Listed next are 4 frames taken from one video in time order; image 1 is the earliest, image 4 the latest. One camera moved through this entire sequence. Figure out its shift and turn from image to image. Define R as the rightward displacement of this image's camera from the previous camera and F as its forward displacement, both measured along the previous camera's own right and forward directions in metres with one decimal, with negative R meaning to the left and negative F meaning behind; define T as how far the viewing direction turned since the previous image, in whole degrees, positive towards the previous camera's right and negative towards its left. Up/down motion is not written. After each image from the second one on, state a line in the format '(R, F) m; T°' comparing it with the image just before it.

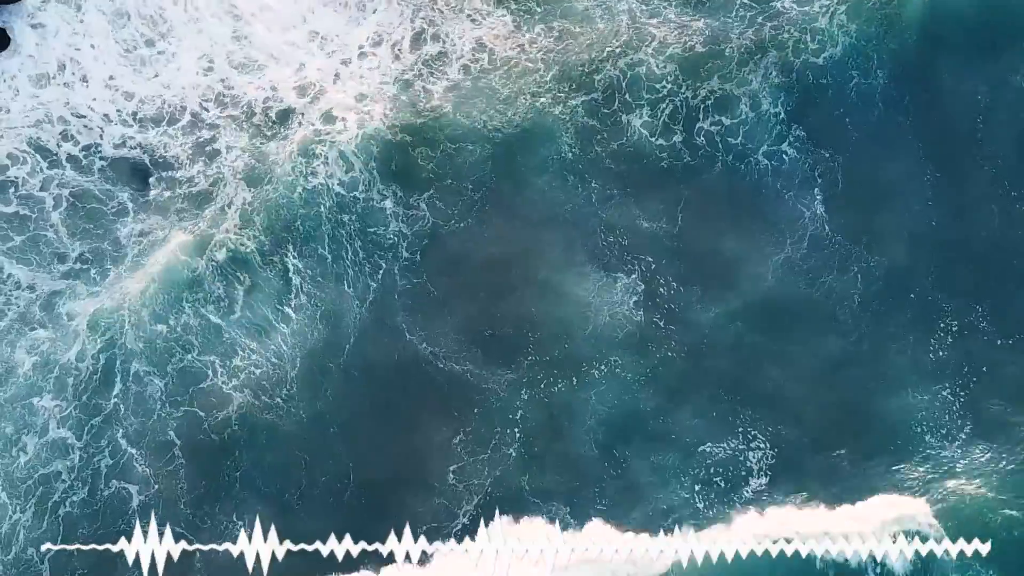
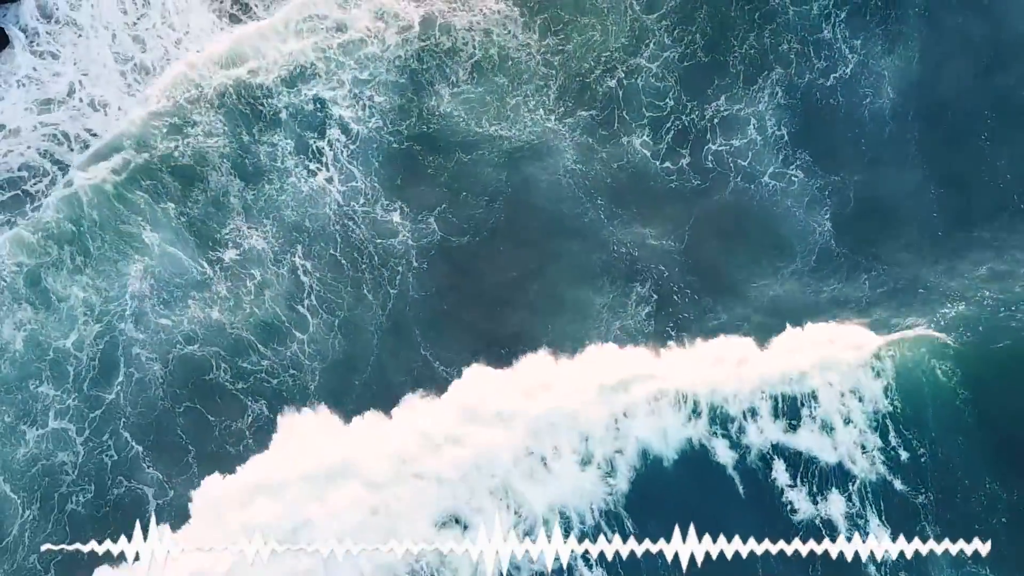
(-0.3, -0.5) m; 0°
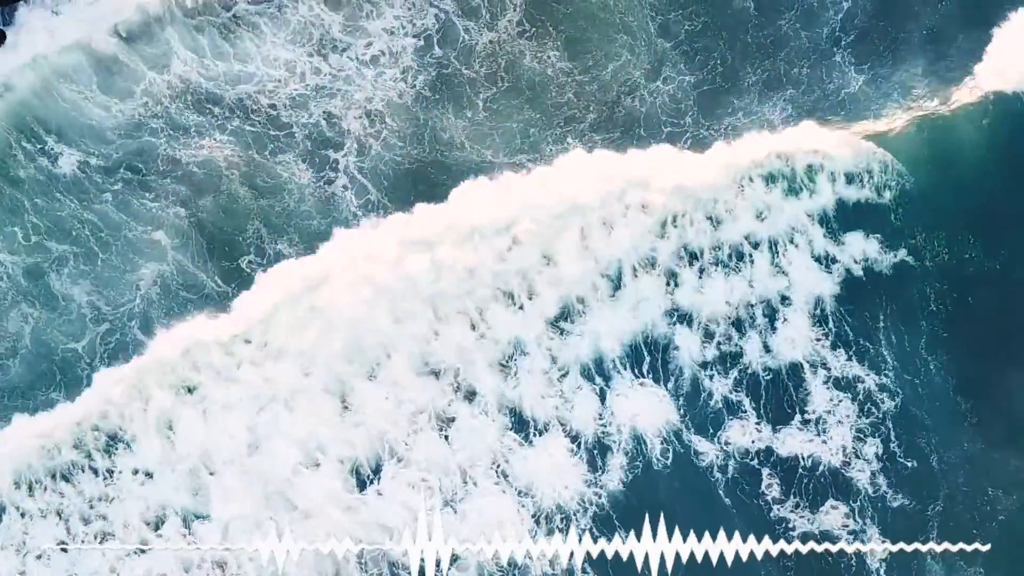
(-0.7, -1.2) m; 0°
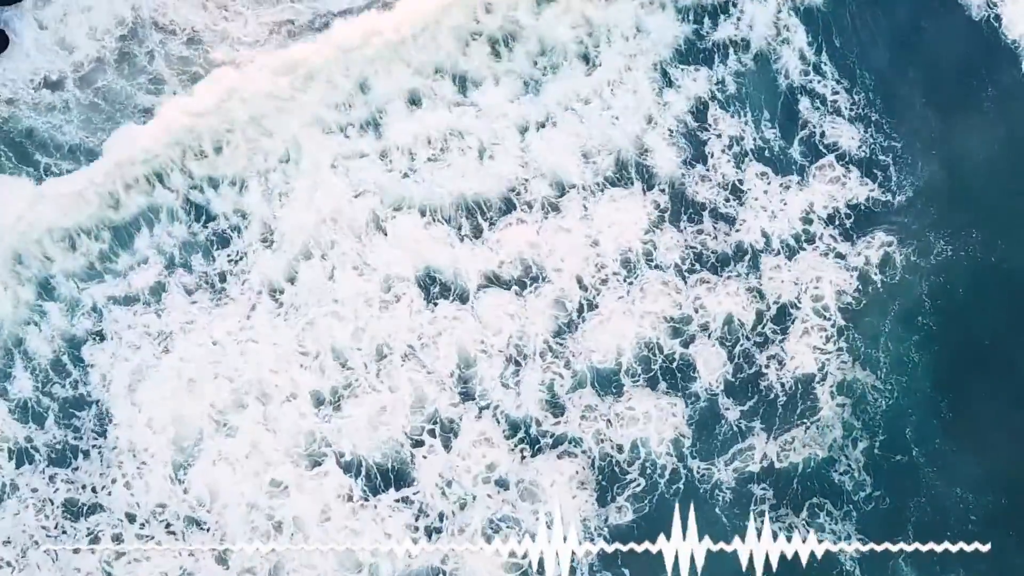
(+0.6, -0.2) m; 0°
